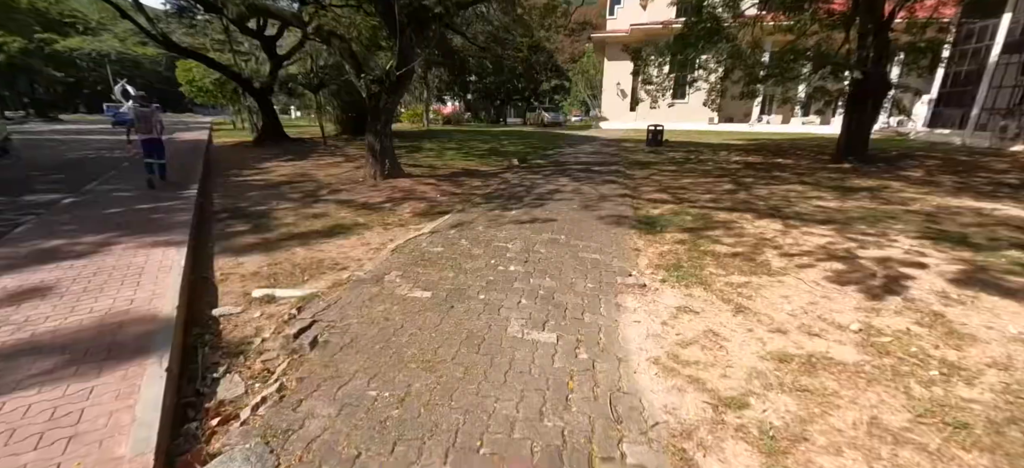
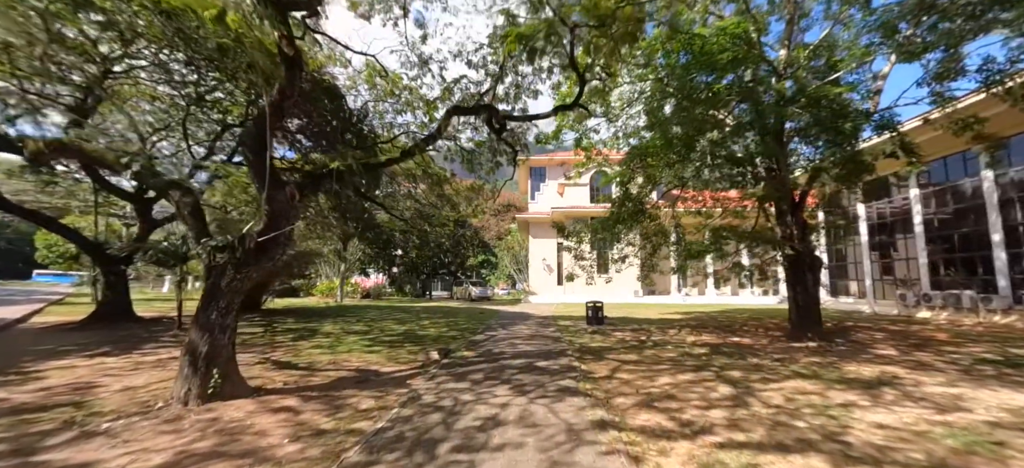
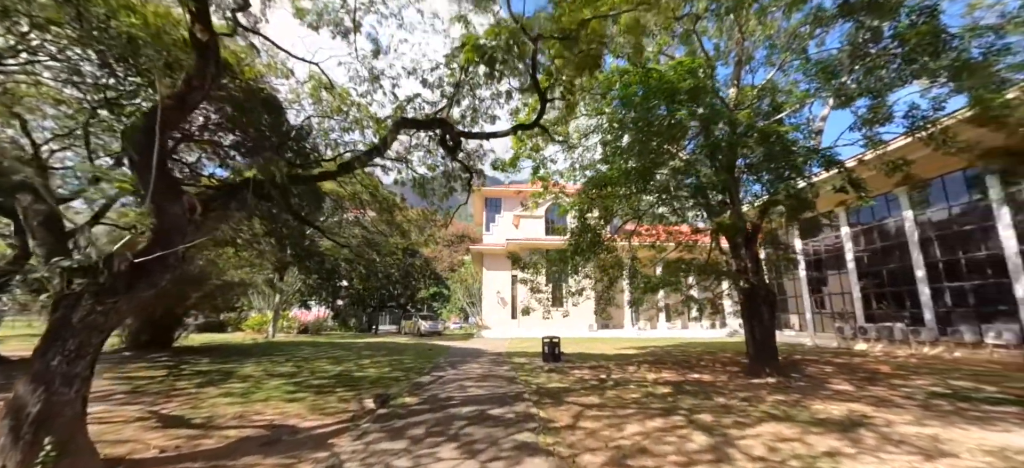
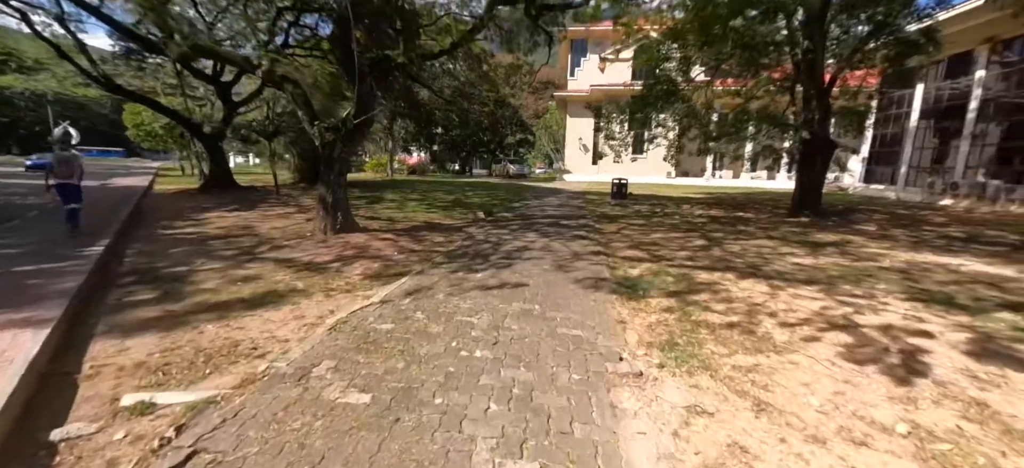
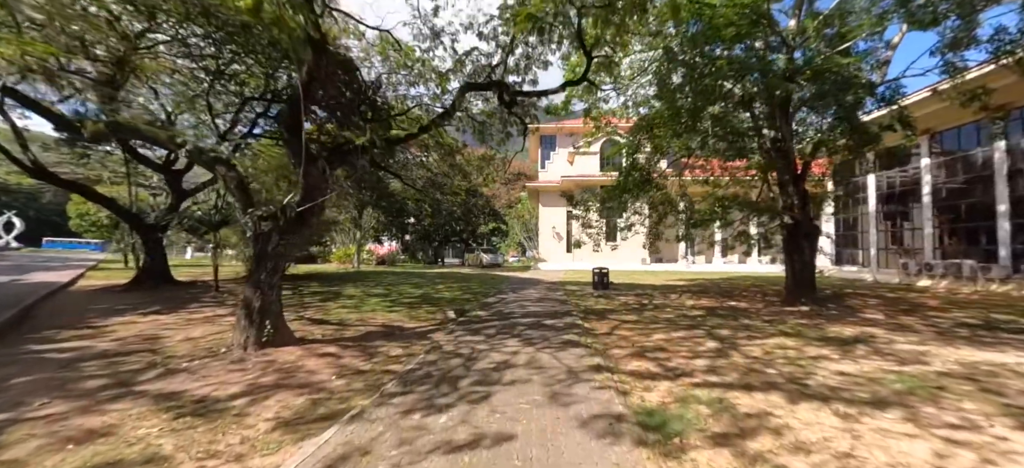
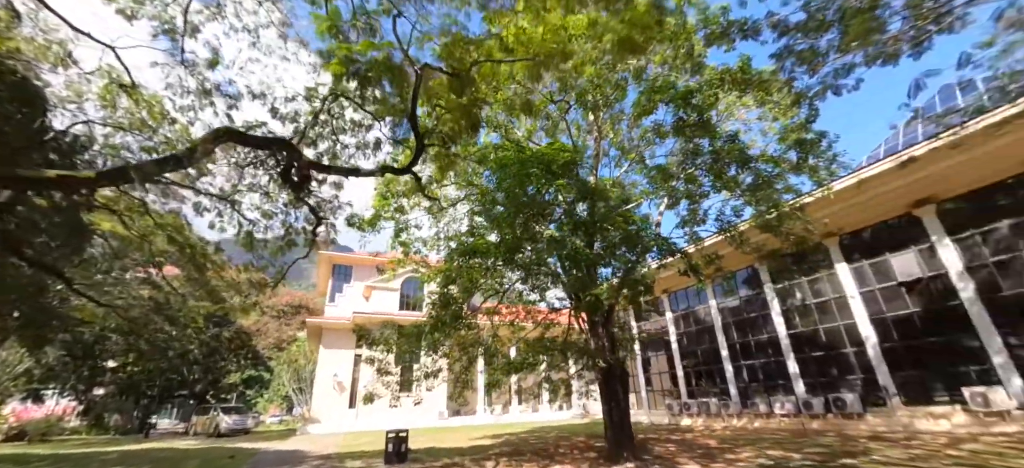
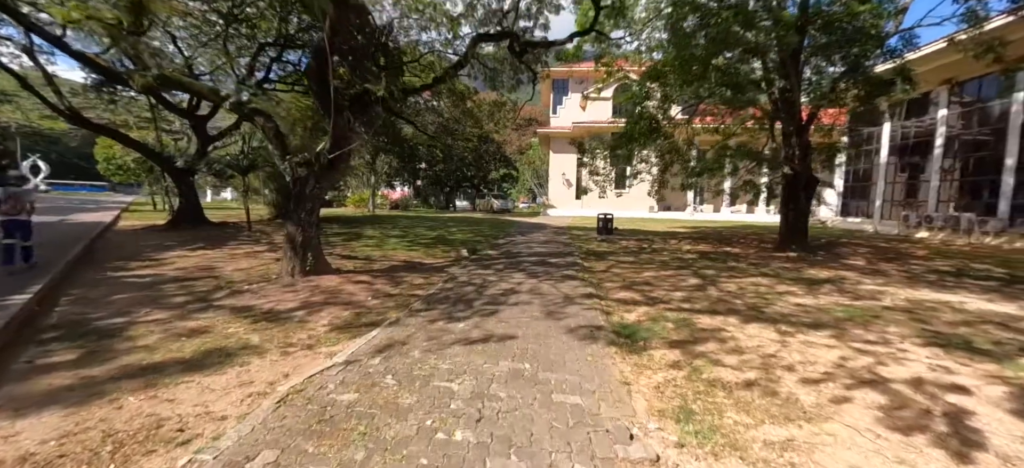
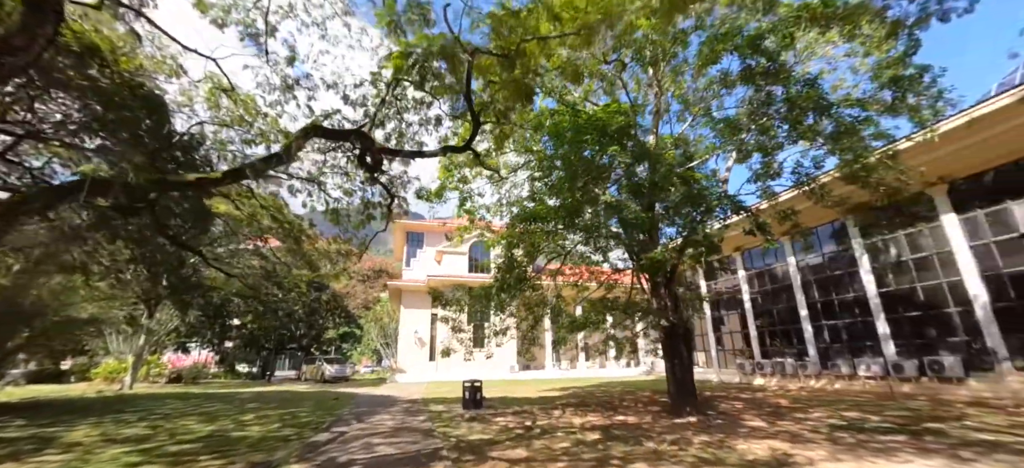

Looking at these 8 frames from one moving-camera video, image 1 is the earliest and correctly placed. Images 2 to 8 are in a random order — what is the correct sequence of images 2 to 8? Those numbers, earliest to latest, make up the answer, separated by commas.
4, 7, 5, 2, 3, 8, 6
